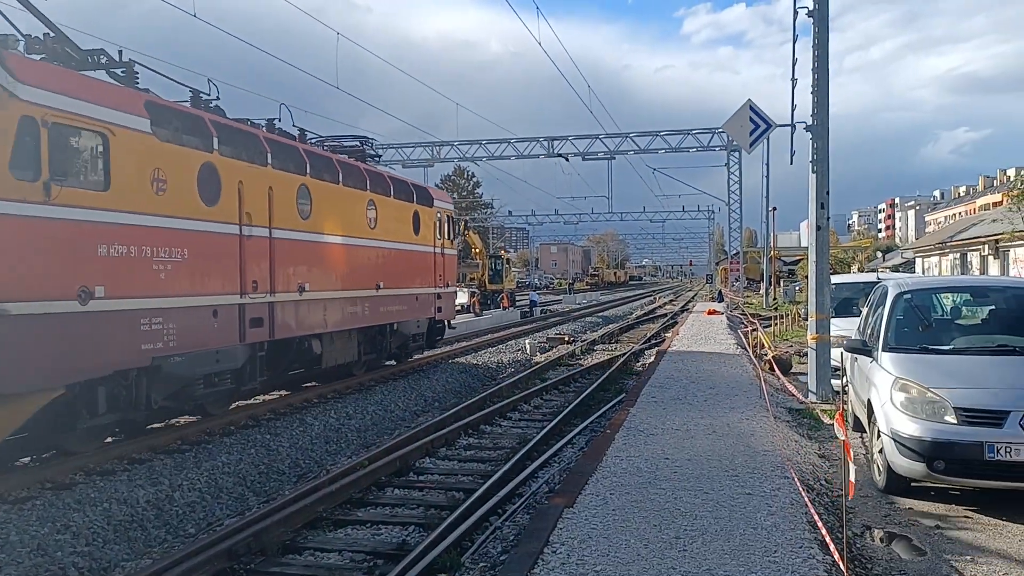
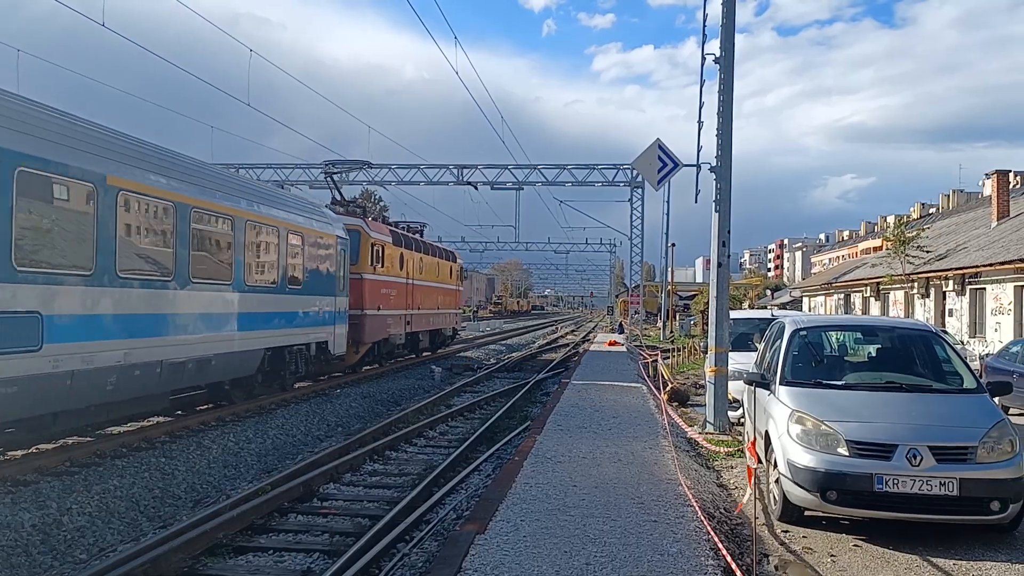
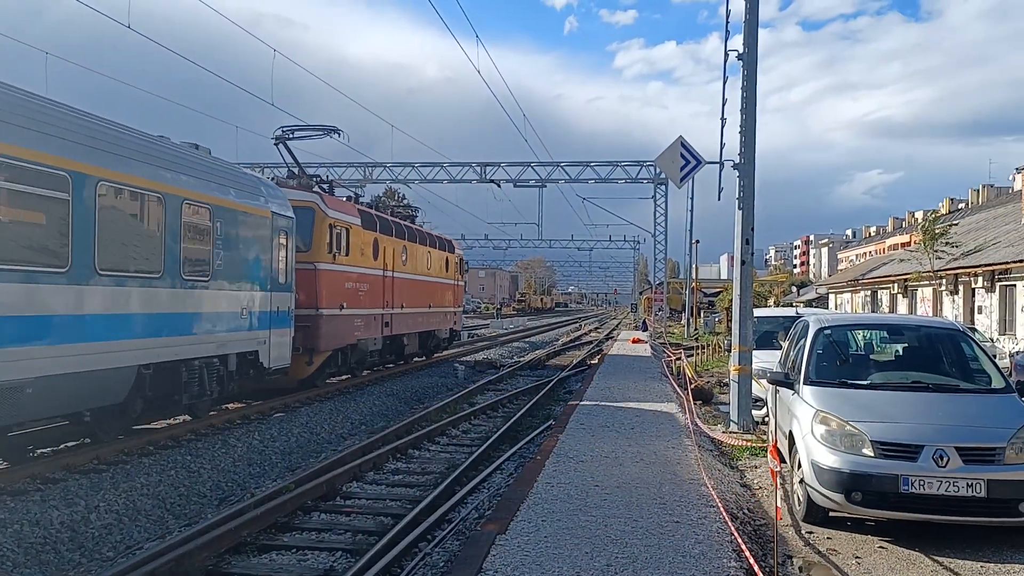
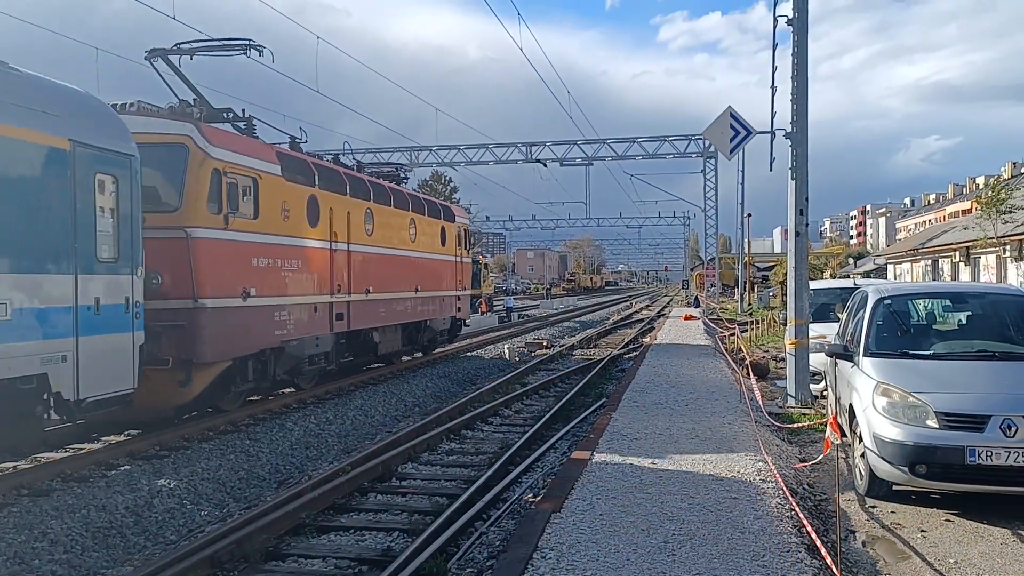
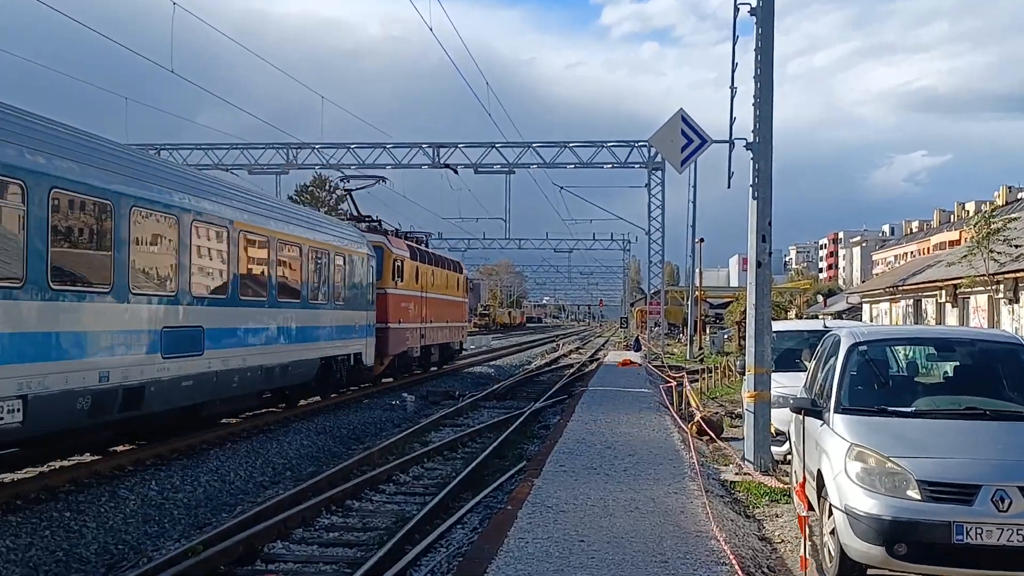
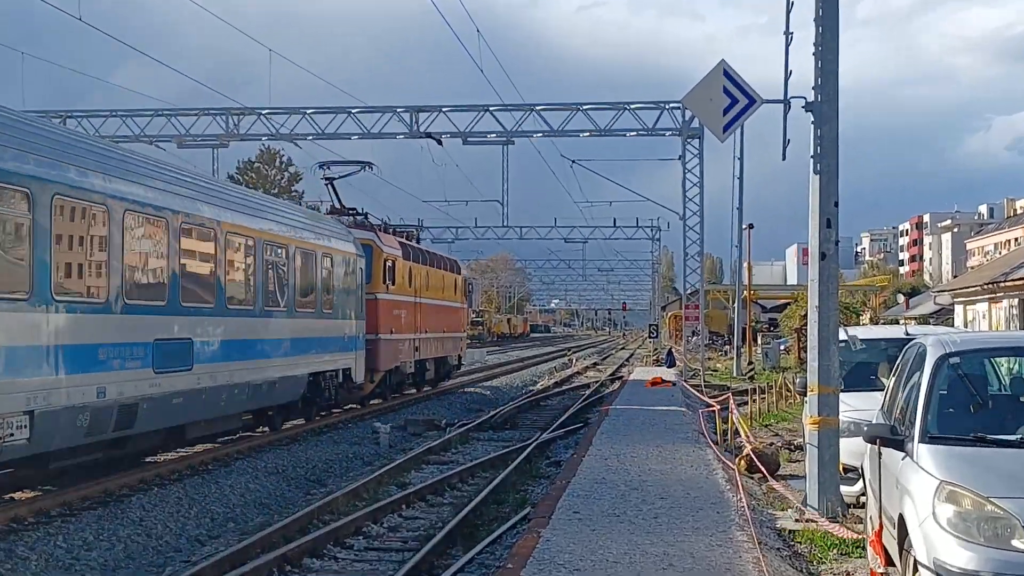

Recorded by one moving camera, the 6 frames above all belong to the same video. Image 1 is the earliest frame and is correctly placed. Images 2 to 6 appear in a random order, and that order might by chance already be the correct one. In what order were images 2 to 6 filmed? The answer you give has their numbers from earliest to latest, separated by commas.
4, 3, 2, 5, 6
